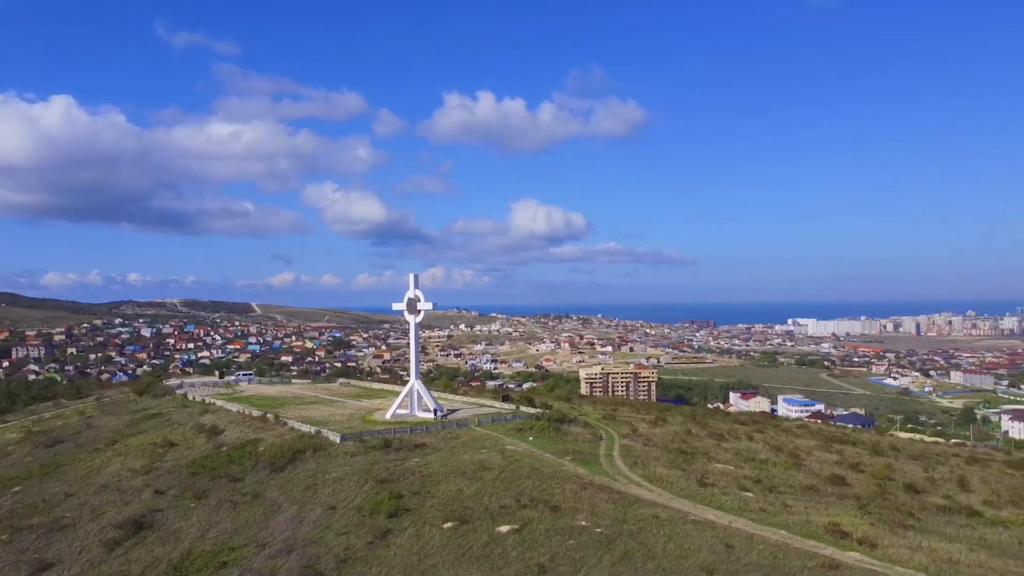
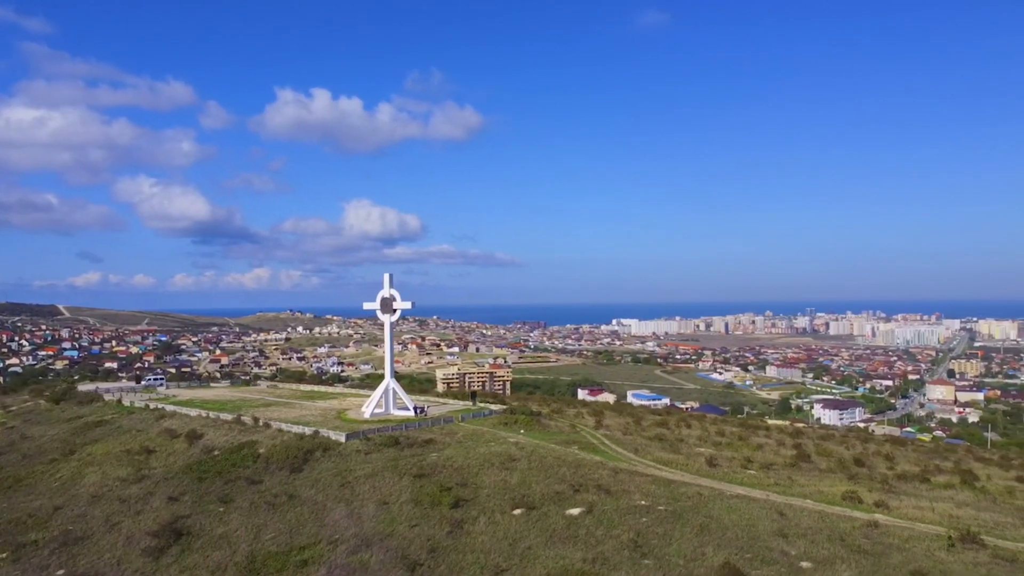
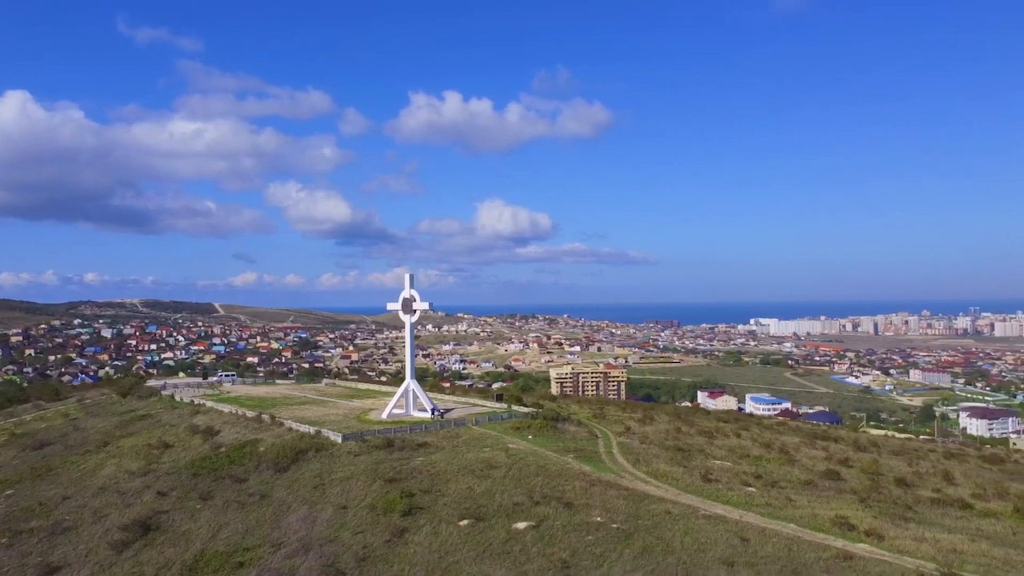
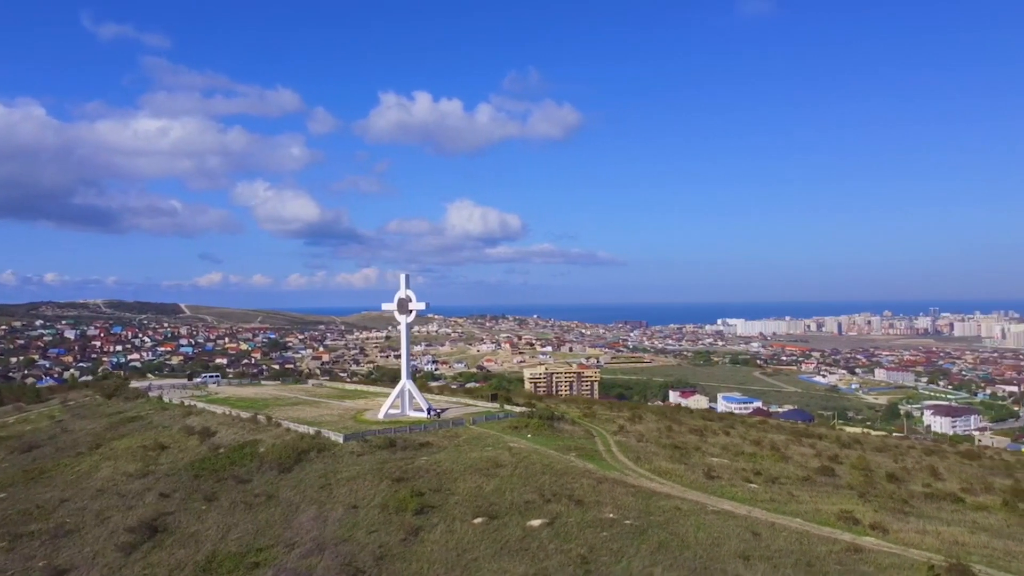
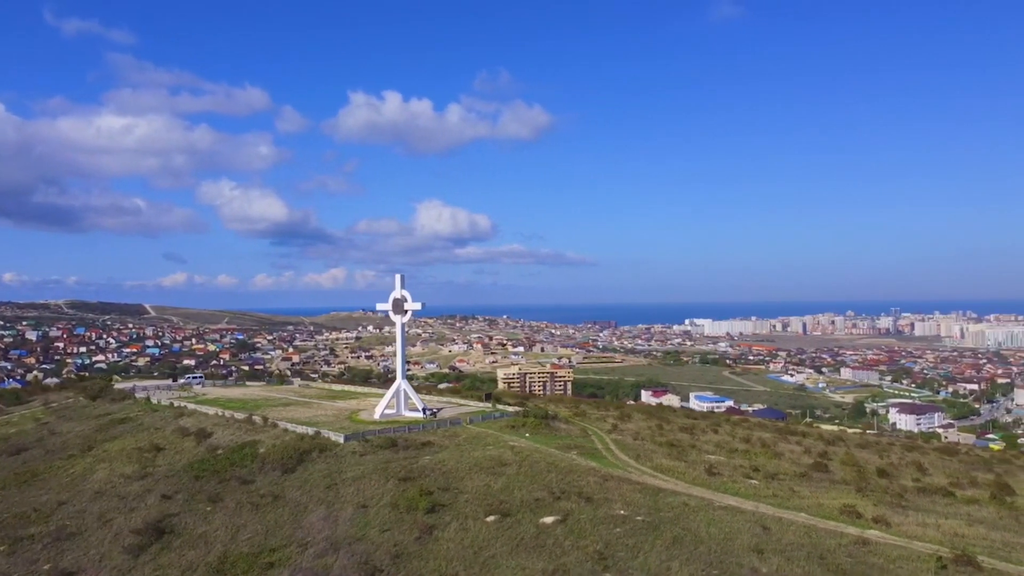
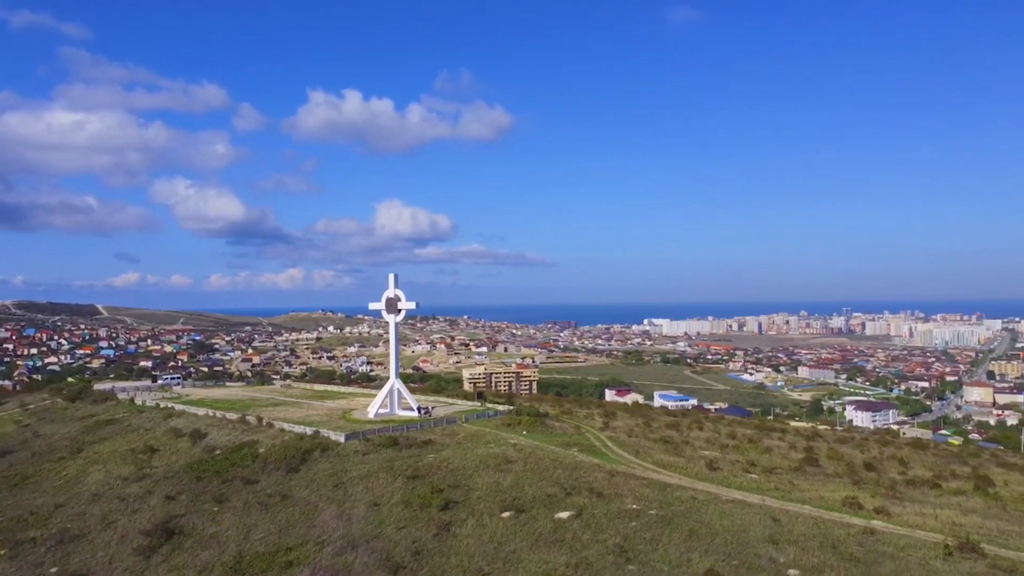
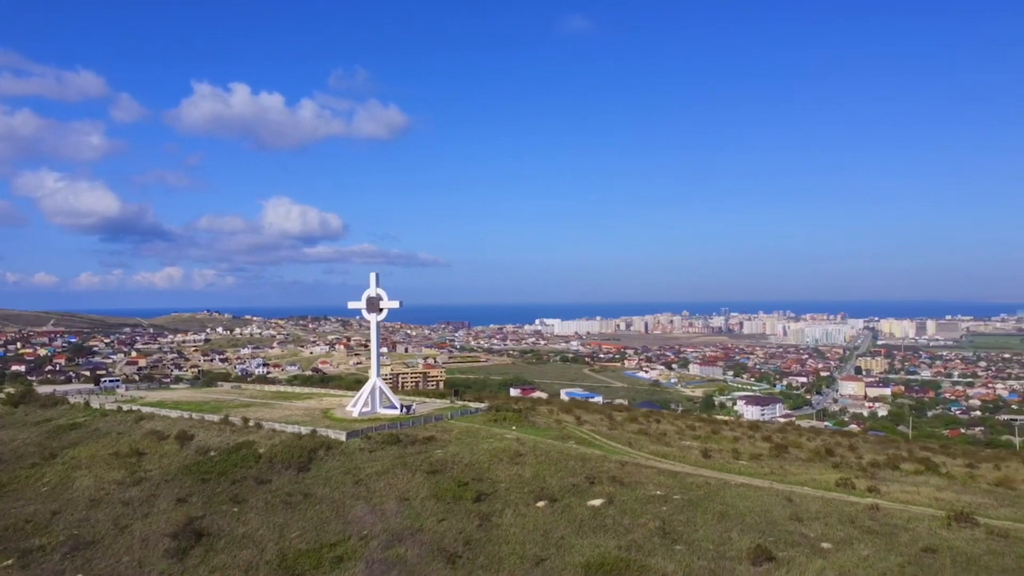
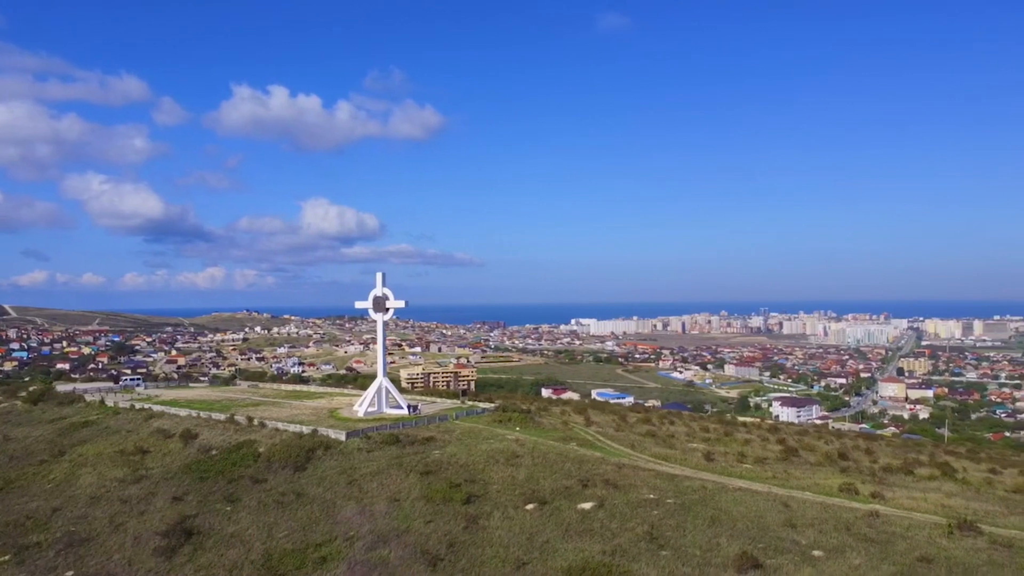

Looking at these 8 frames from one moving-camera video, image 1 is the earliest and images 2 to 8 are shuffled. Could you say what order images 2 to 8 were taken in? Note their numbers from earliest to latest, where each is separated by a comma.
3, 4, 5, 6, 2, 8, 7
